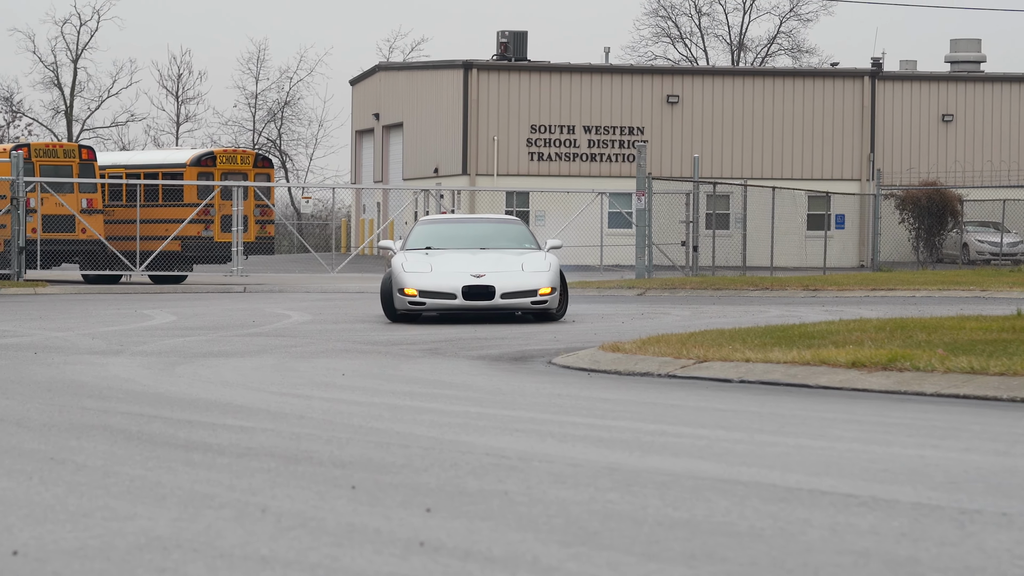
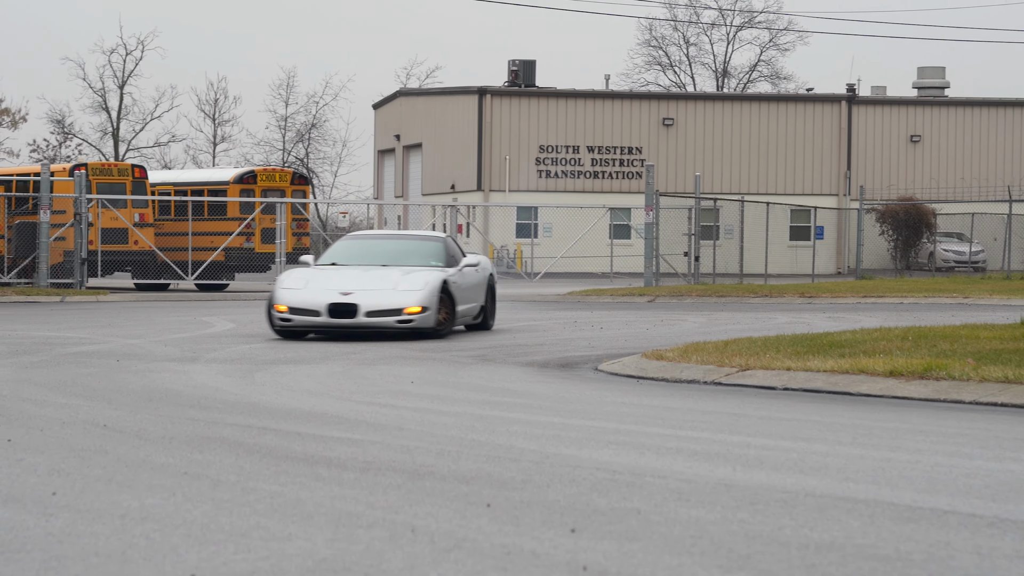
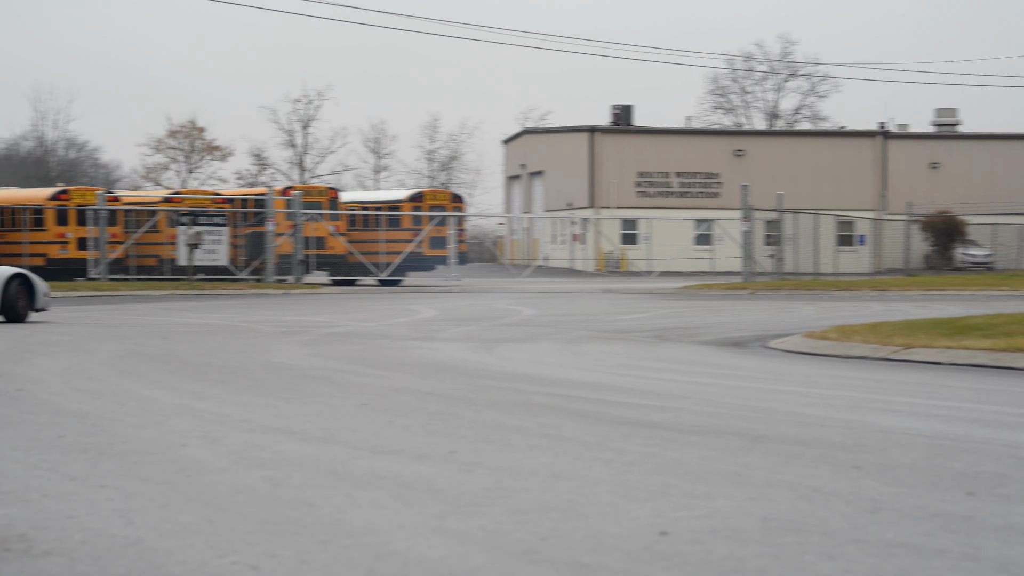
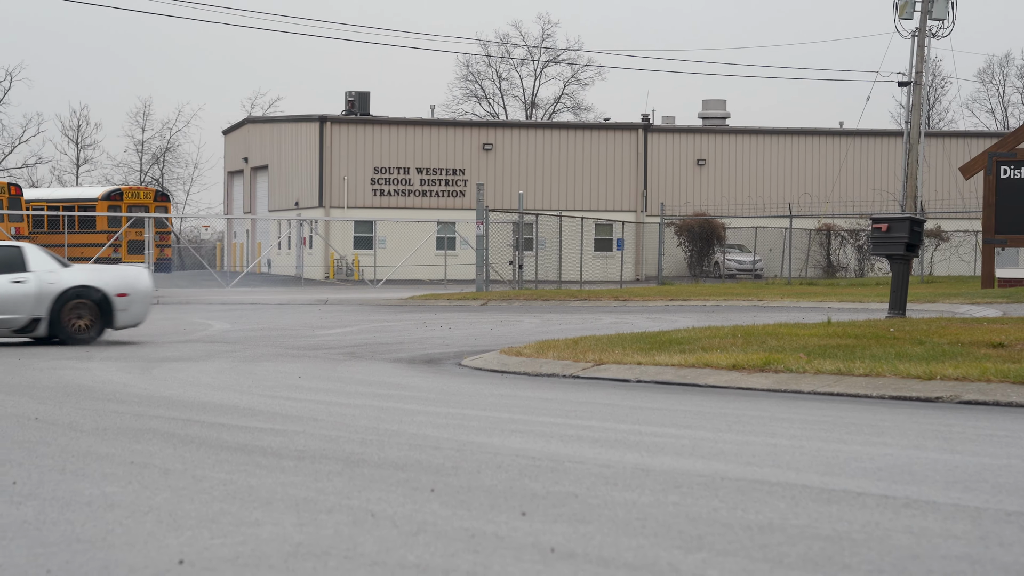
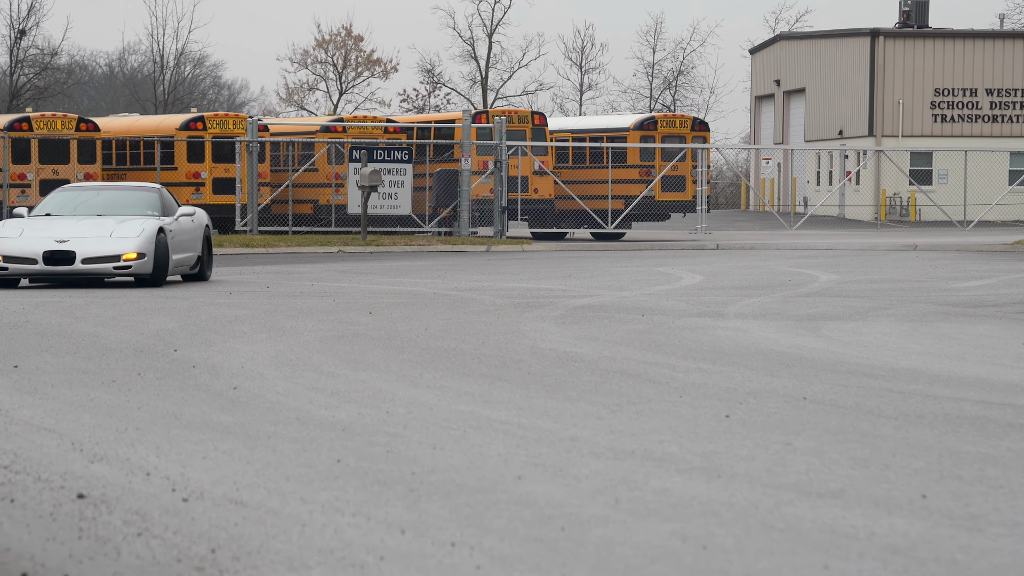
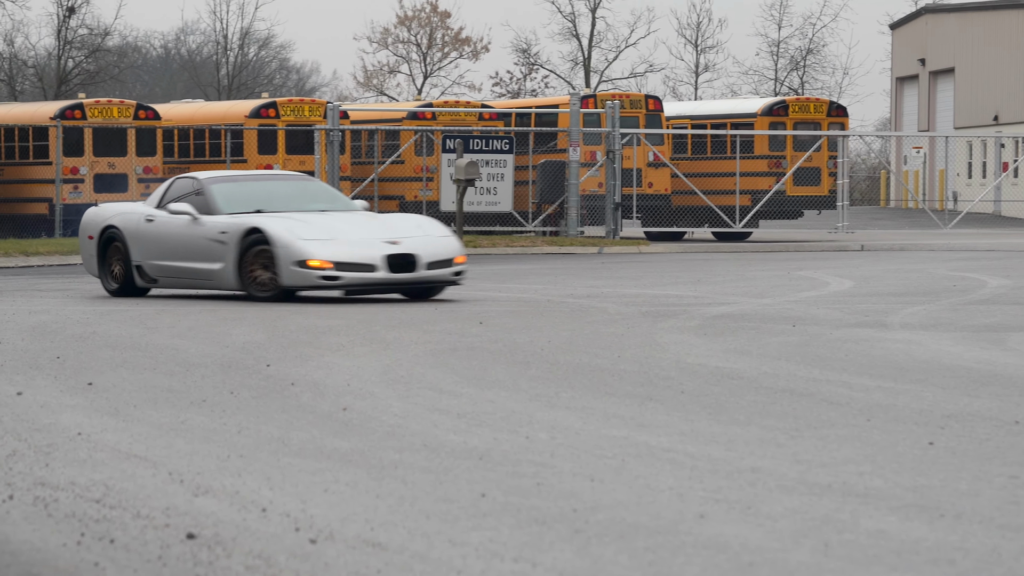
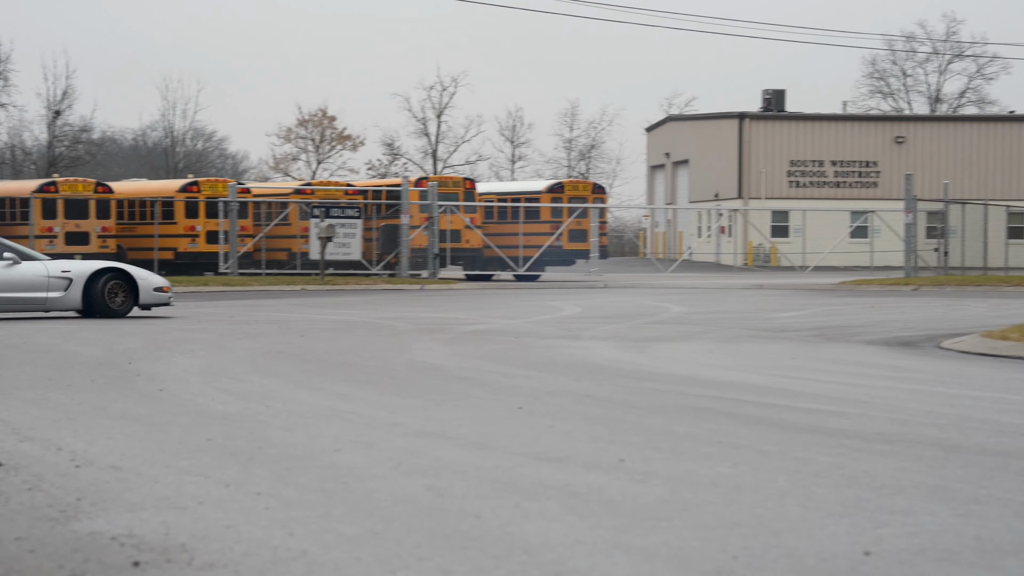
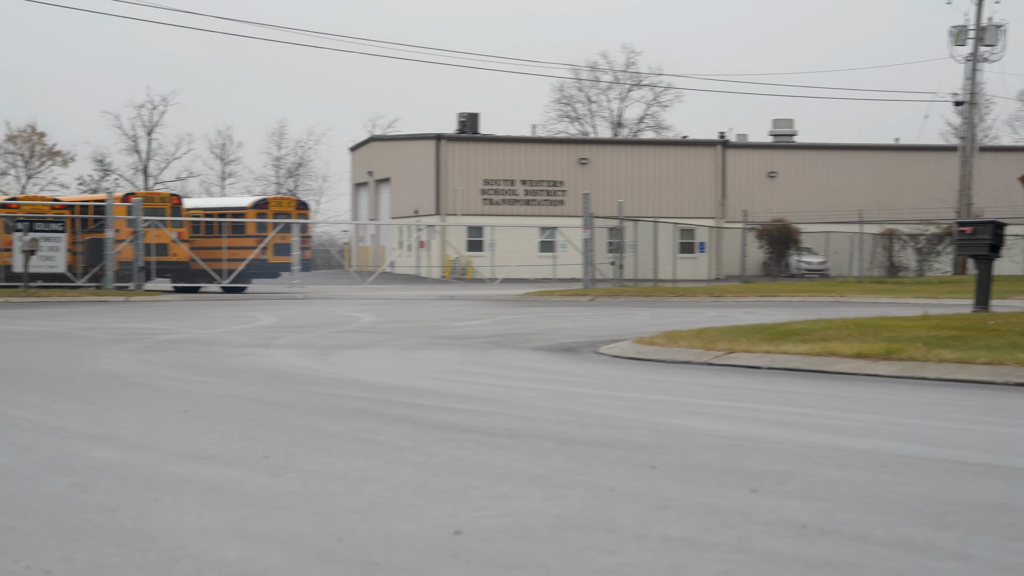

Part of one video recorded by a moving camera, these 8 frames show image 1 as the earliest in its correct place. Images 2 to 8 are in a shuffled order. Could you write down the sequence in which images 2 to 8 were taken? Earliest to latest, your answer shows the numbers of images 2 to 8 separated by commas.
2, 4, 8, 3, 7, 5, 6
